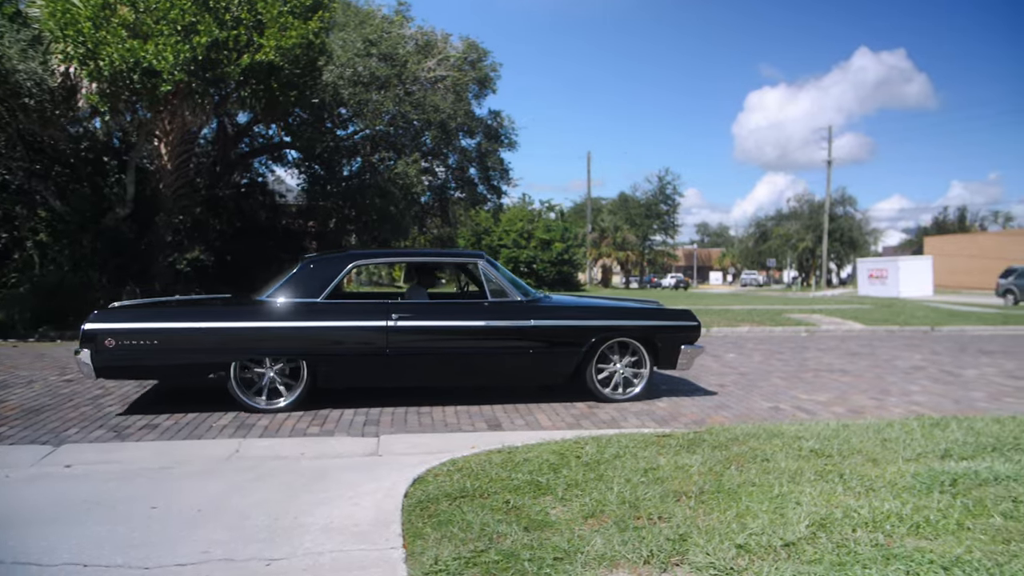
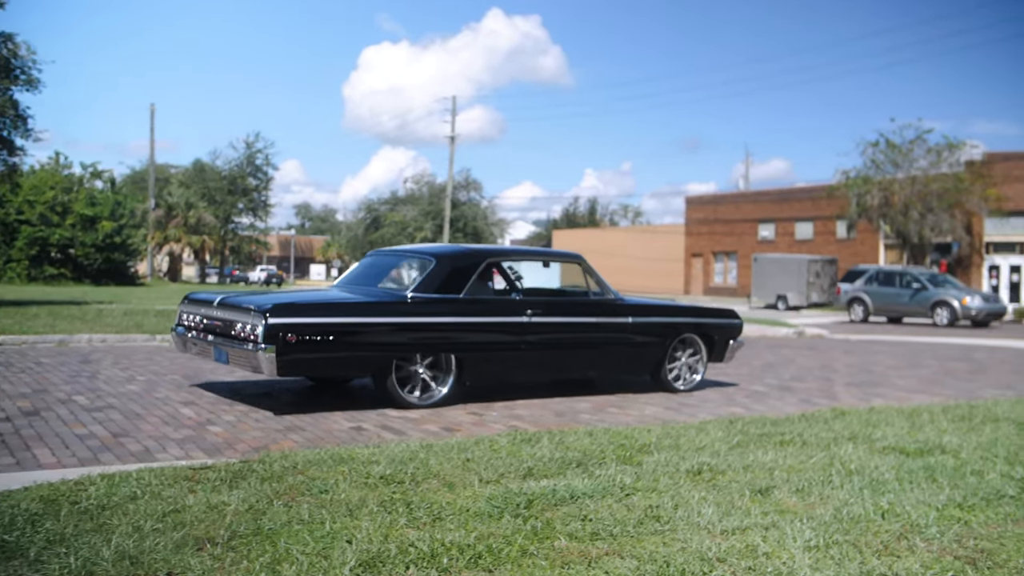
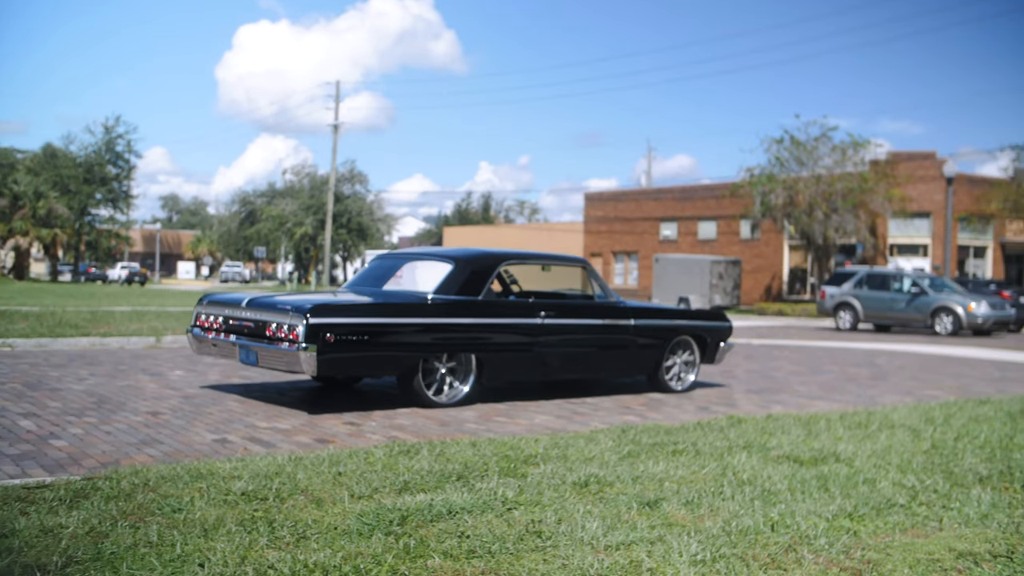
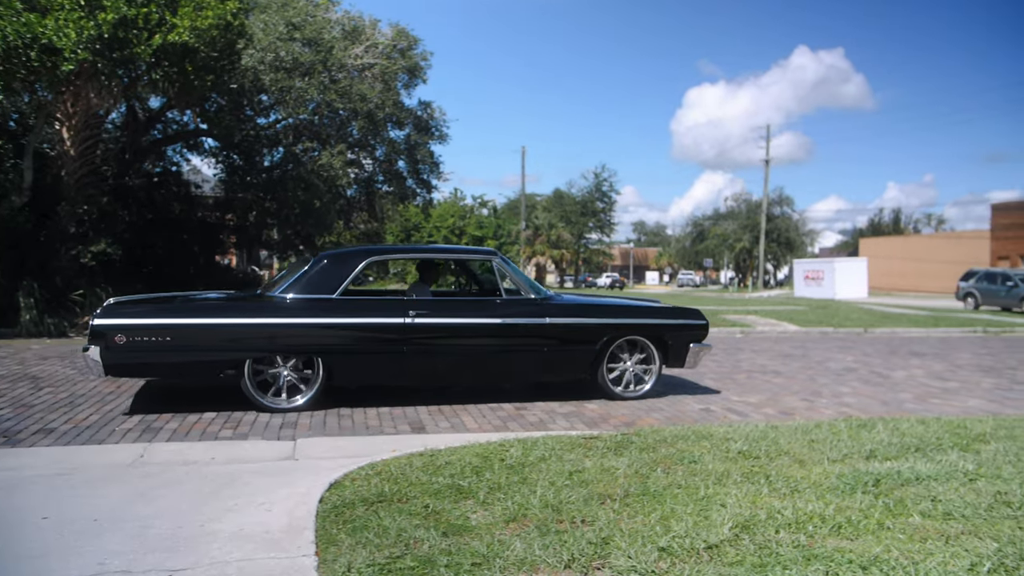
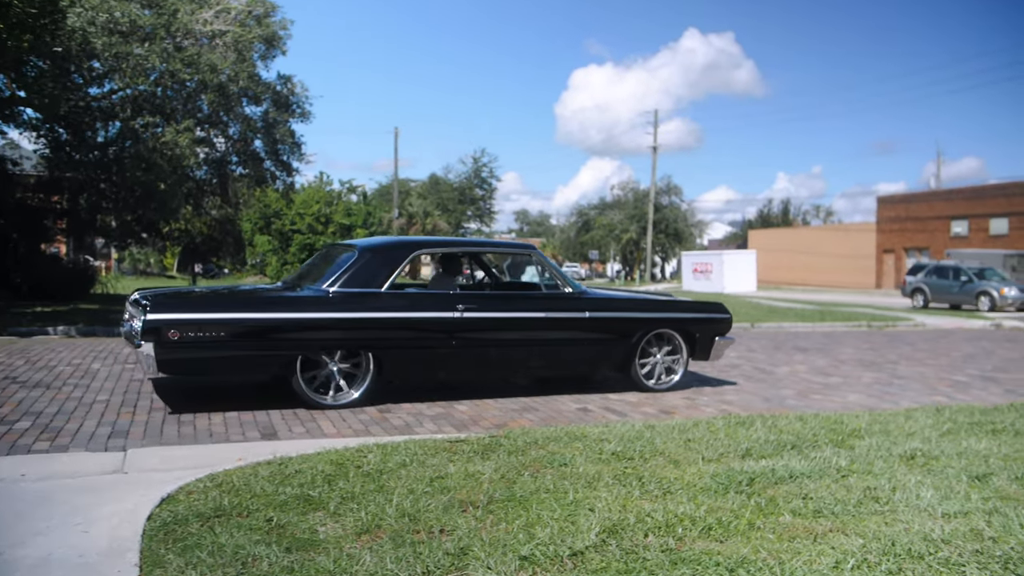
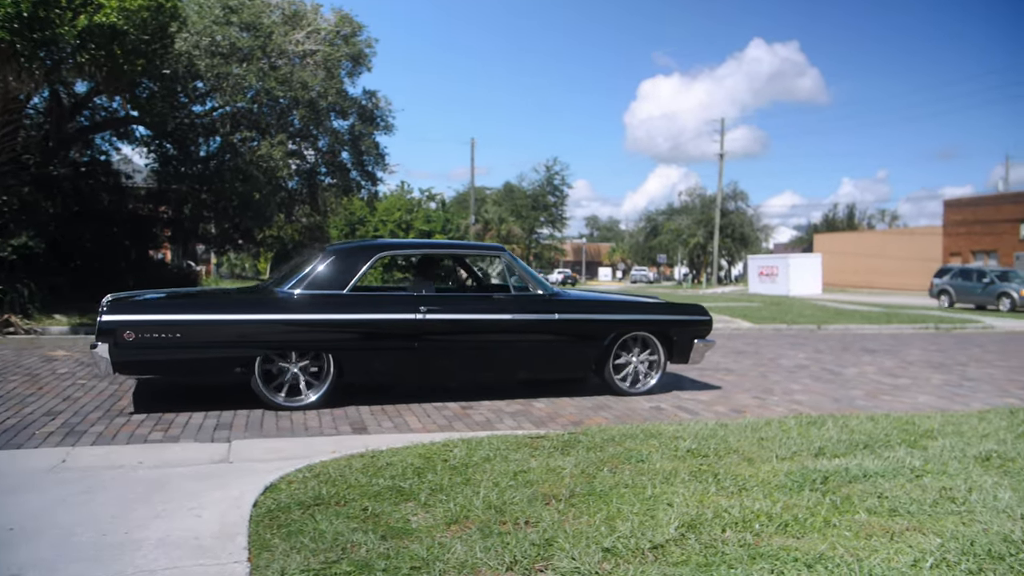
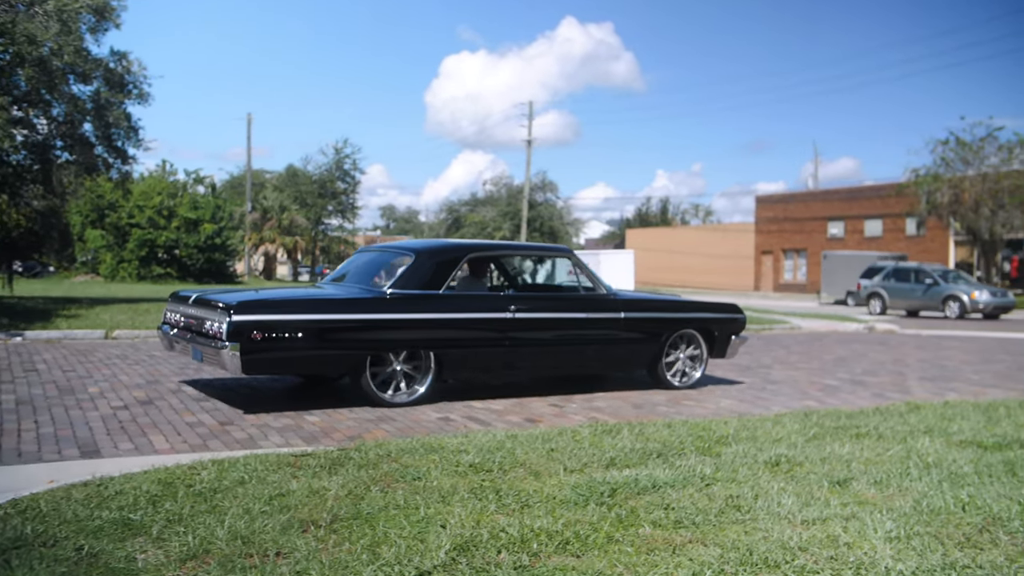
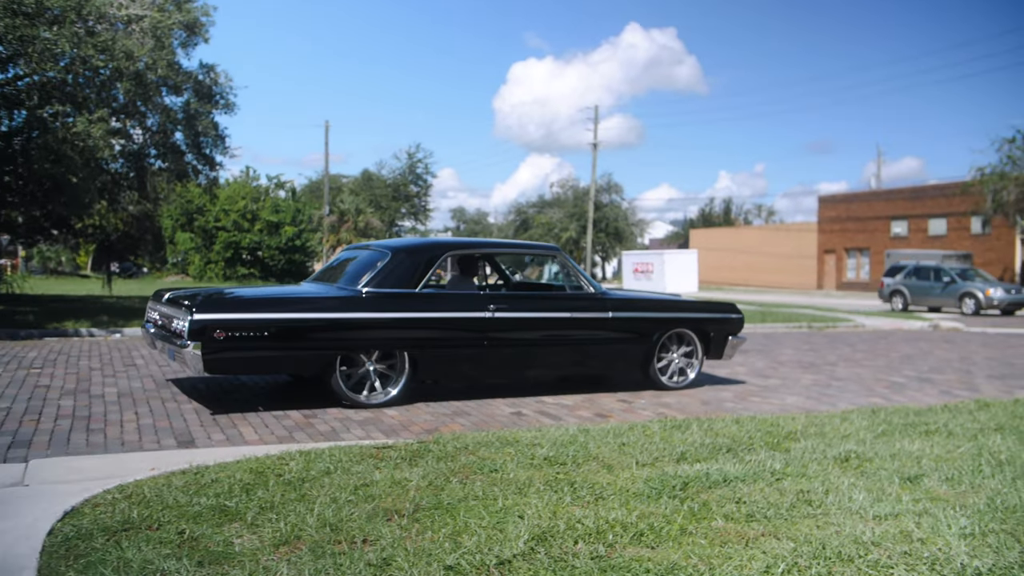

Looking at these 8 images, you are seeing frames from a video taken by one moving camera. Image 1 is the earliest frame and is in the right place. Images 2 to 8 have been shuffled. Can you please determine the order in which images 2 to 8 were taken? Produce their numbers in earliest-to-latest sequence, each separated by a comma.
4, 6, 5, 8, 7, 2, 3
